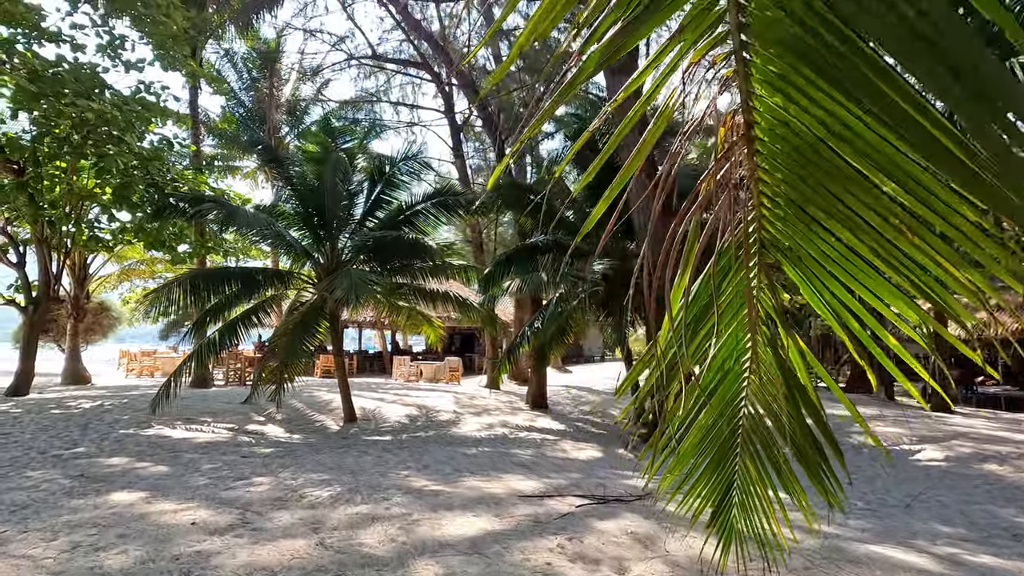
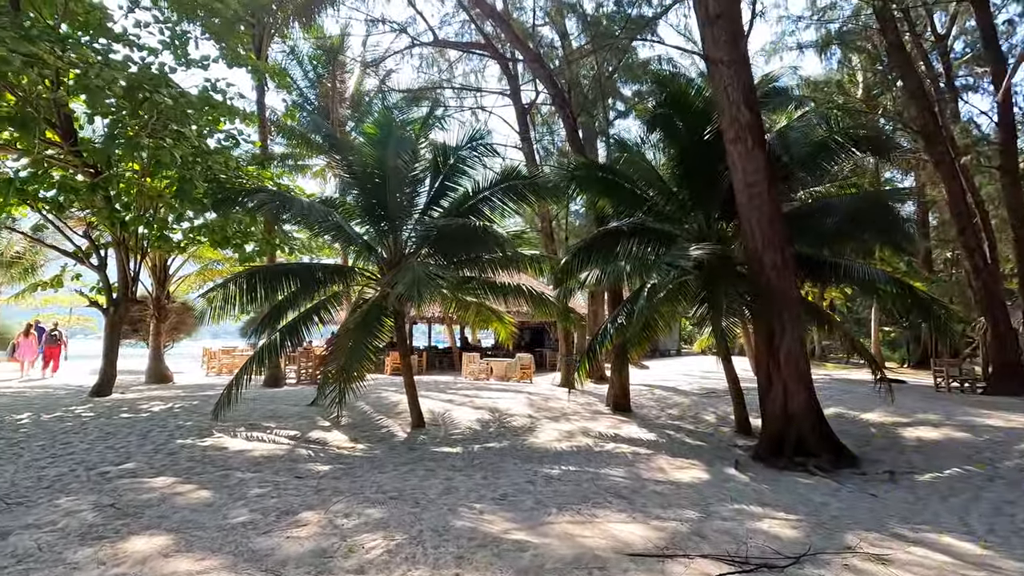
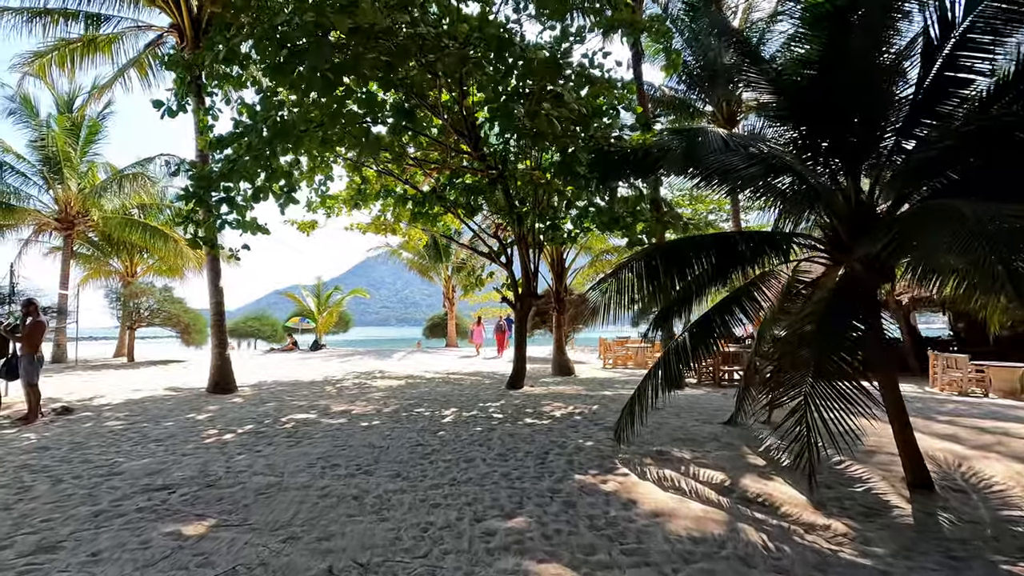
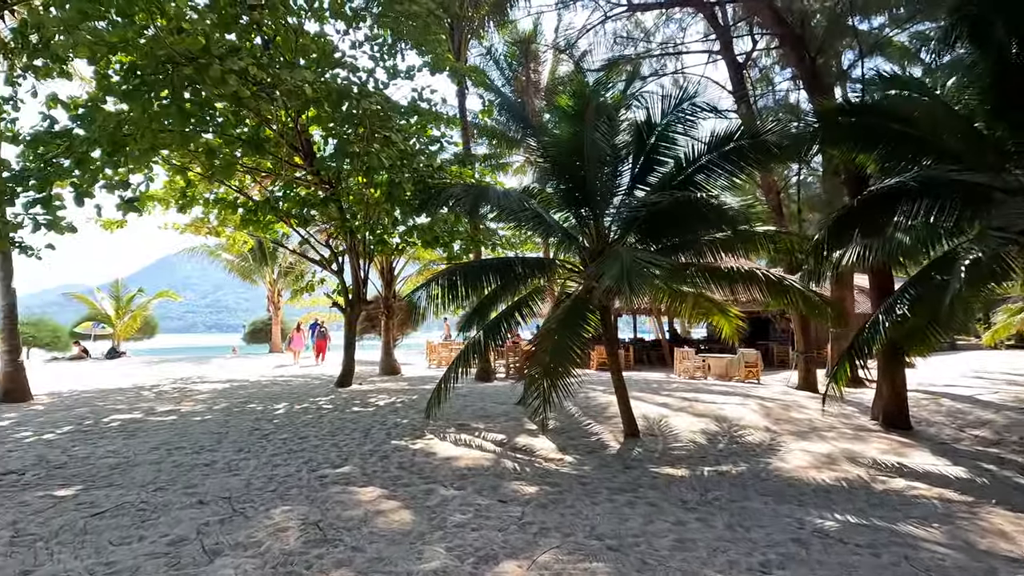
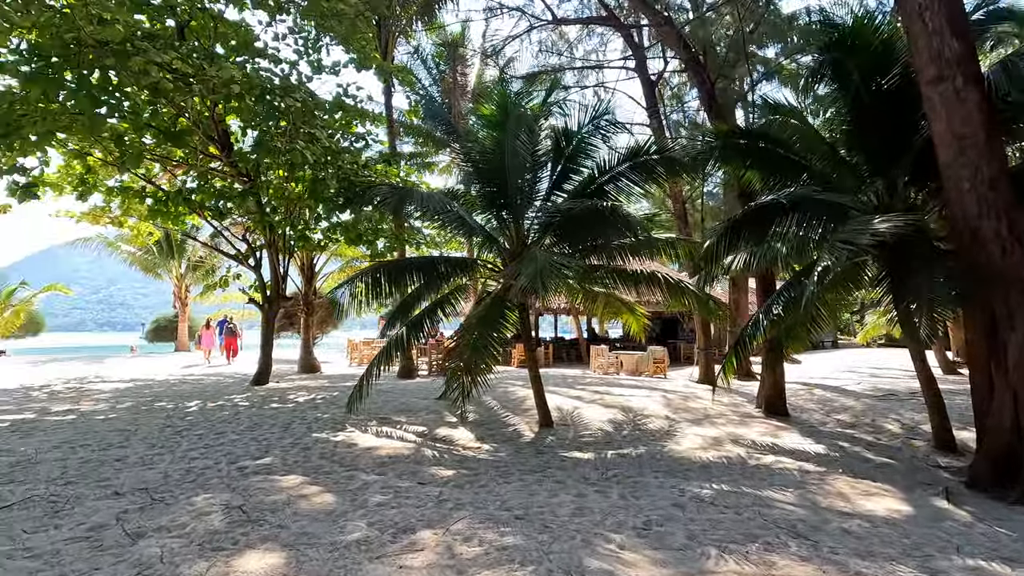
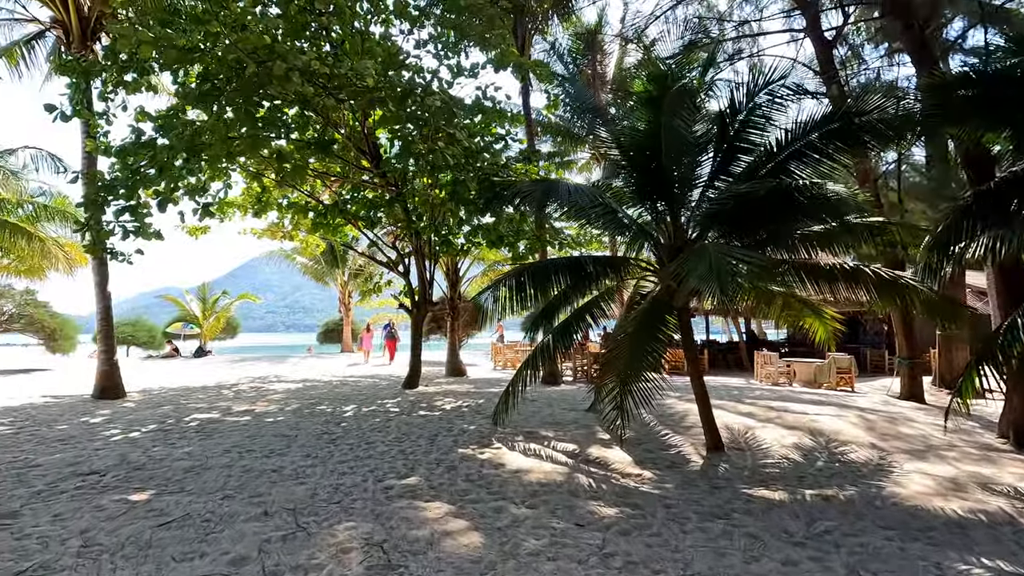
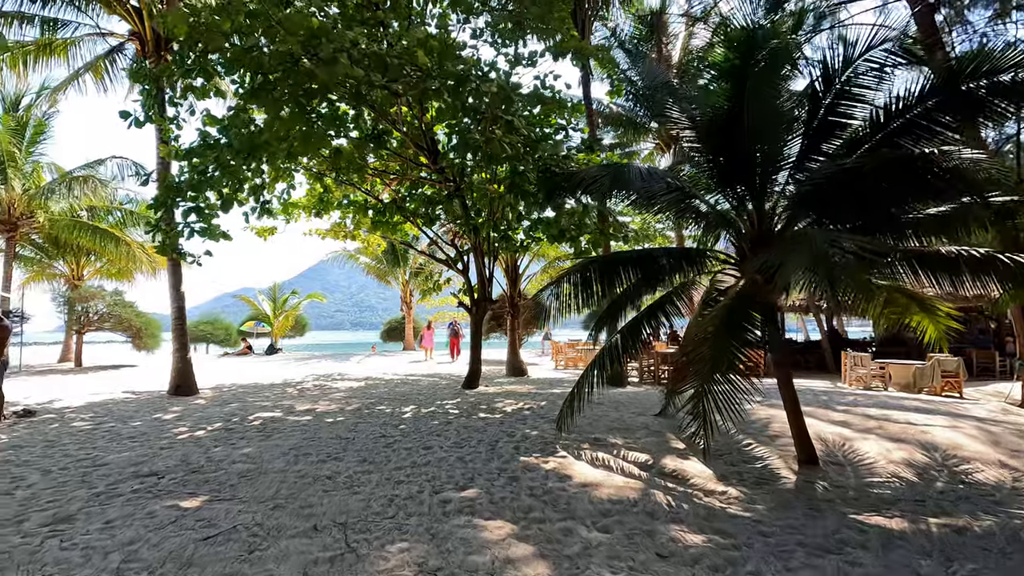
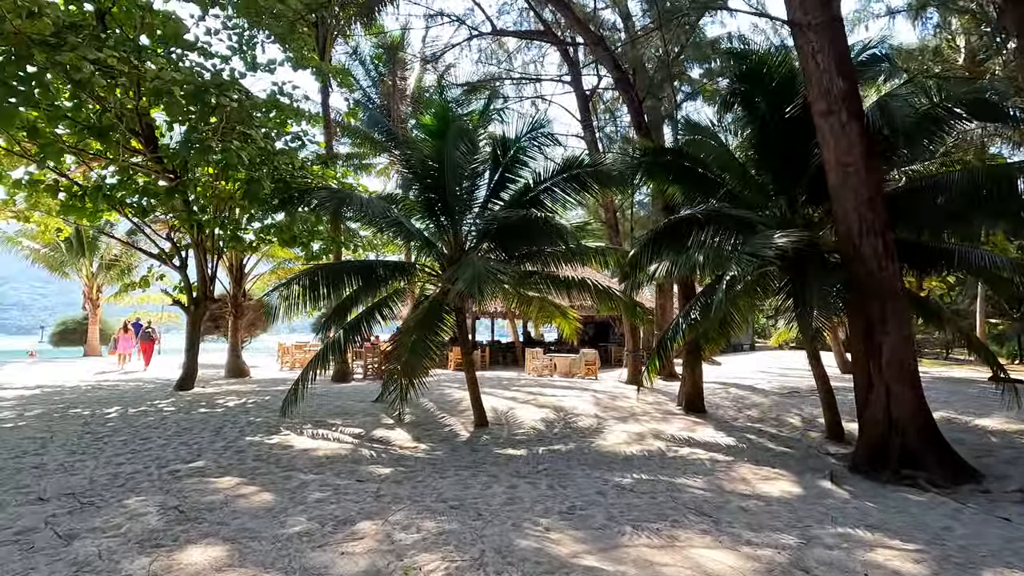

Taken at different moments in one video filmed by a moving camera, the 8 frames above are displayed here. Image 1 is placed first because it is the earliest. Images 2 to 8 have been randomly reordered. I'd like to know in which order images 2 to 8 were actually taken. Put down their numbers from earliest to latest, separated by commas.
2, 8, 5, 4, 6, 7, 3
